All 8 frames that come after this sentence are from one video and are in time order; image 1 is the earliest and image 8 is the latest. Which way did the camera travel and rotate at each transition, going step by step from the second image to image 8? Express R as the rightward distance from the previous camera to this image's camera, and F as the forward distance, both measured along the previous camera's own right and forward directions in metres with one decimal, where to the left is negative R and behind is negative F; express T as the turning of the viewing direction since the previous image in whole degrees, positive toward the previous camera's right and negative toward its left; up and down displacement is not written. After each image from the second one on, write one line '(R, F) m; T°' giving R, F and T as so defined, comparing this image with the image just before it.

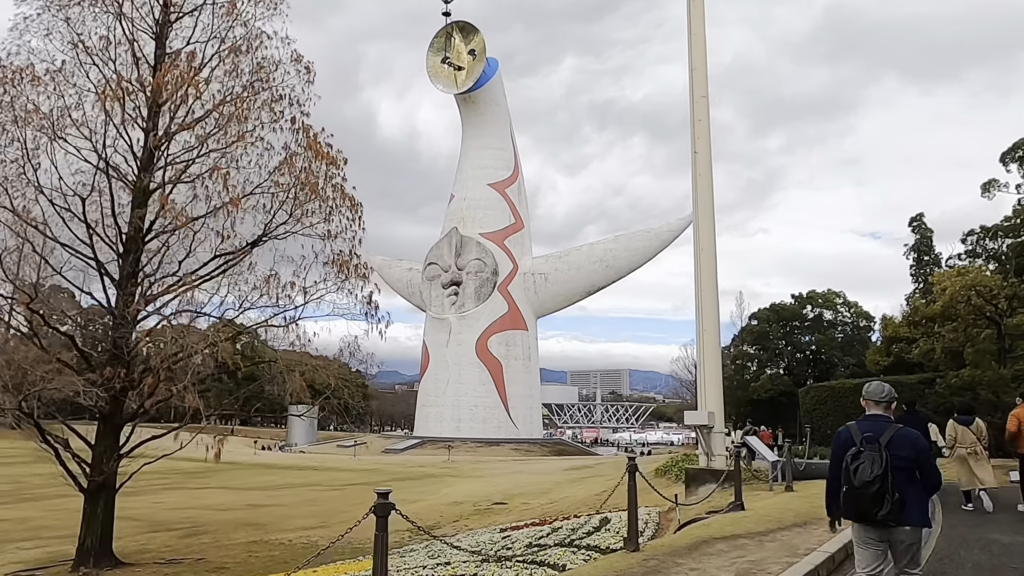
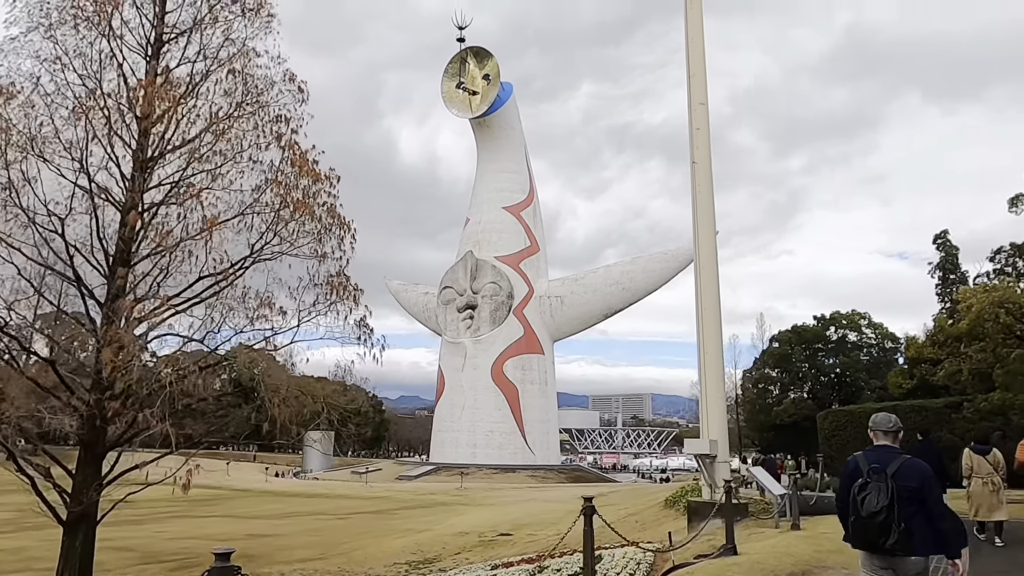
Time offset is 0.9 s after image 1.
(+0.3, +0.4) m; -2°
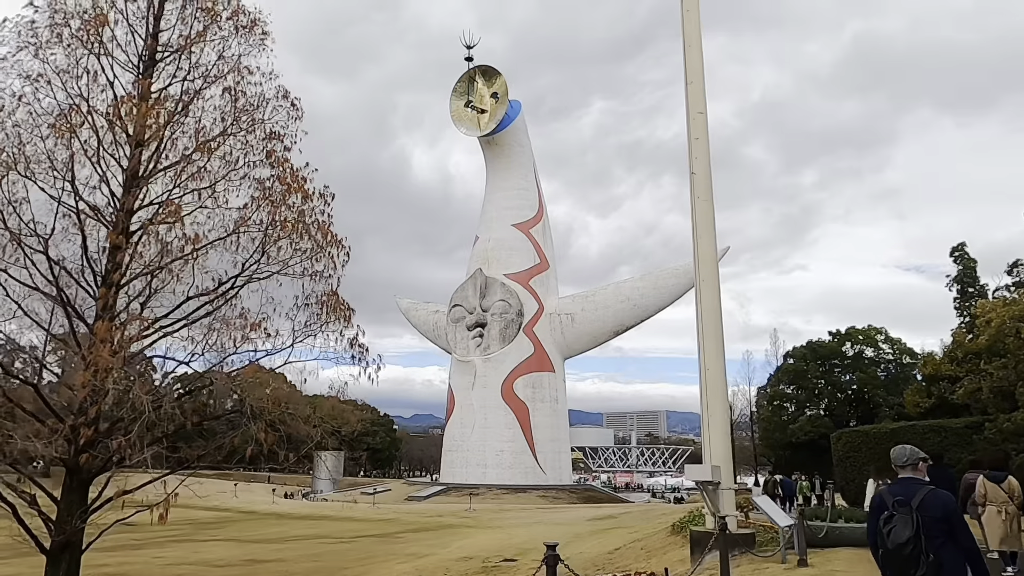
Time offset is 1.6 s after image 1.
(+0.2, +0.3) m; -1°
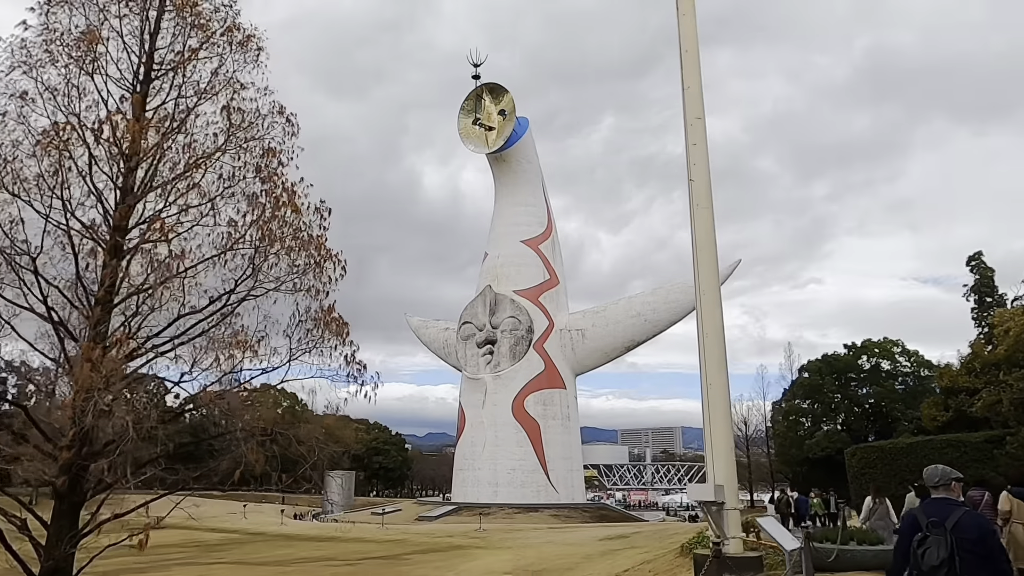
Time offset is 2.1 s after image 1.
(+0.1, +0.2) m; -1°
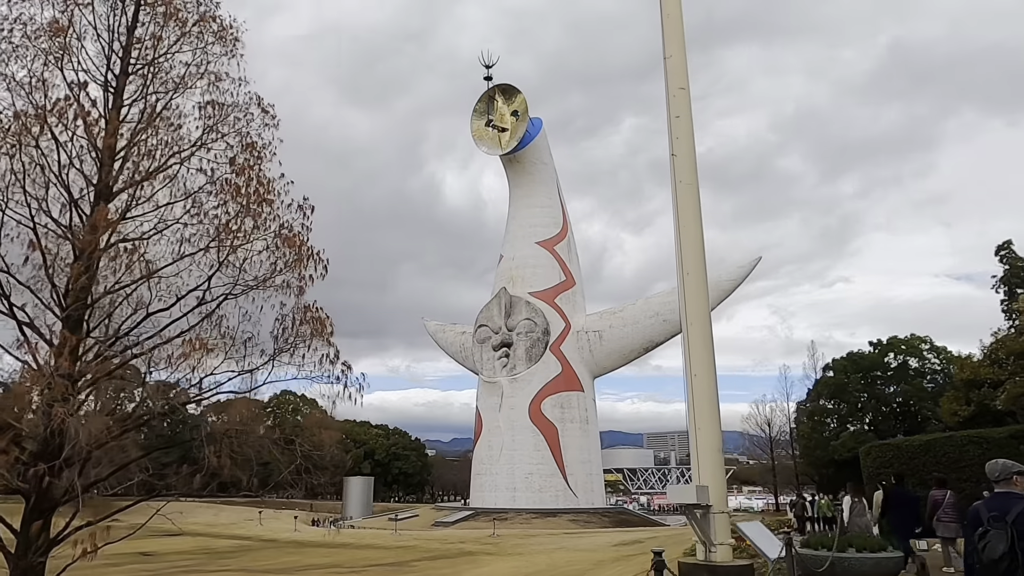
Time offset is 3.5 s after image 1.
(+0.4, +0.4) m; -2°
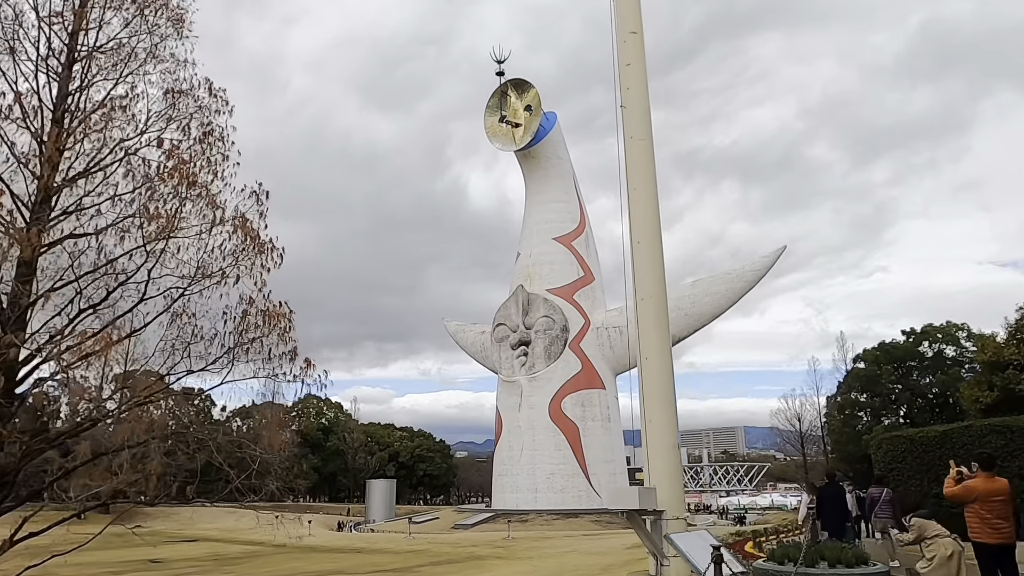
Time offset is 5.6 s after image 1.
(+0.6, +0.7) m; -2°
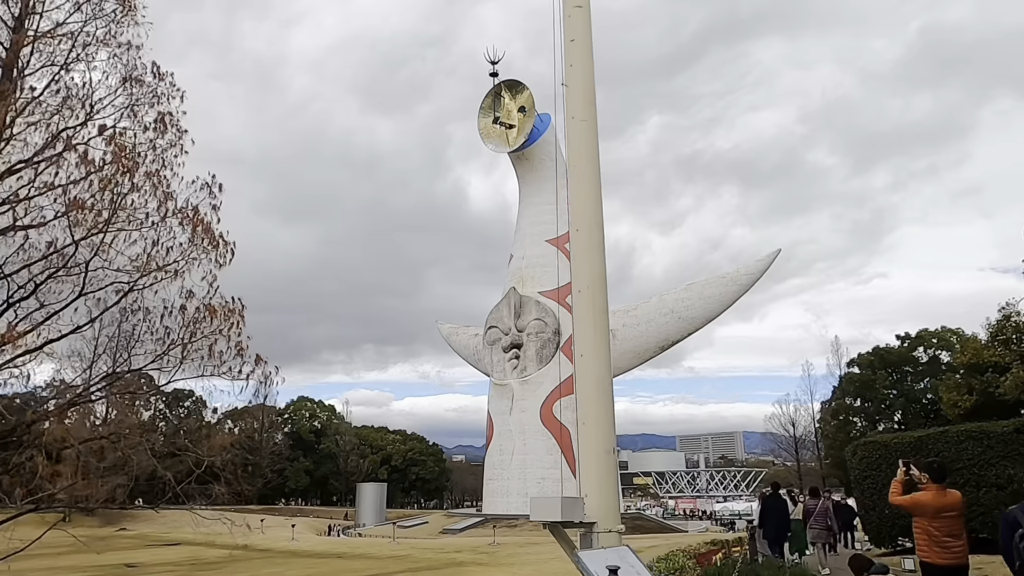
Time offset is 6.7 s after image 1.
(+0.4, +0.3) m; 0°
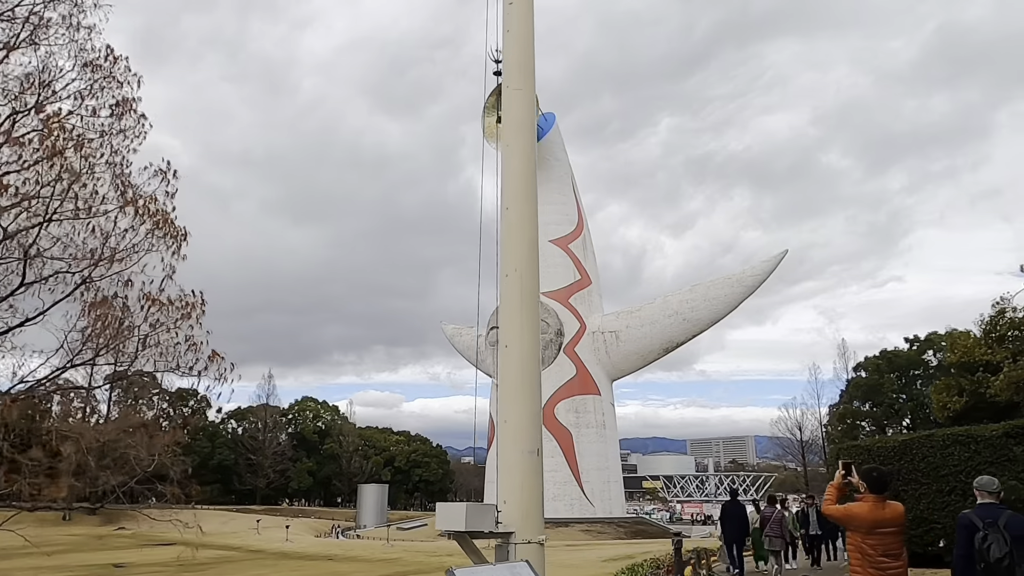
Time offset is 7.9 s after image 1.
(+0.4, +0.4) m; -1°
